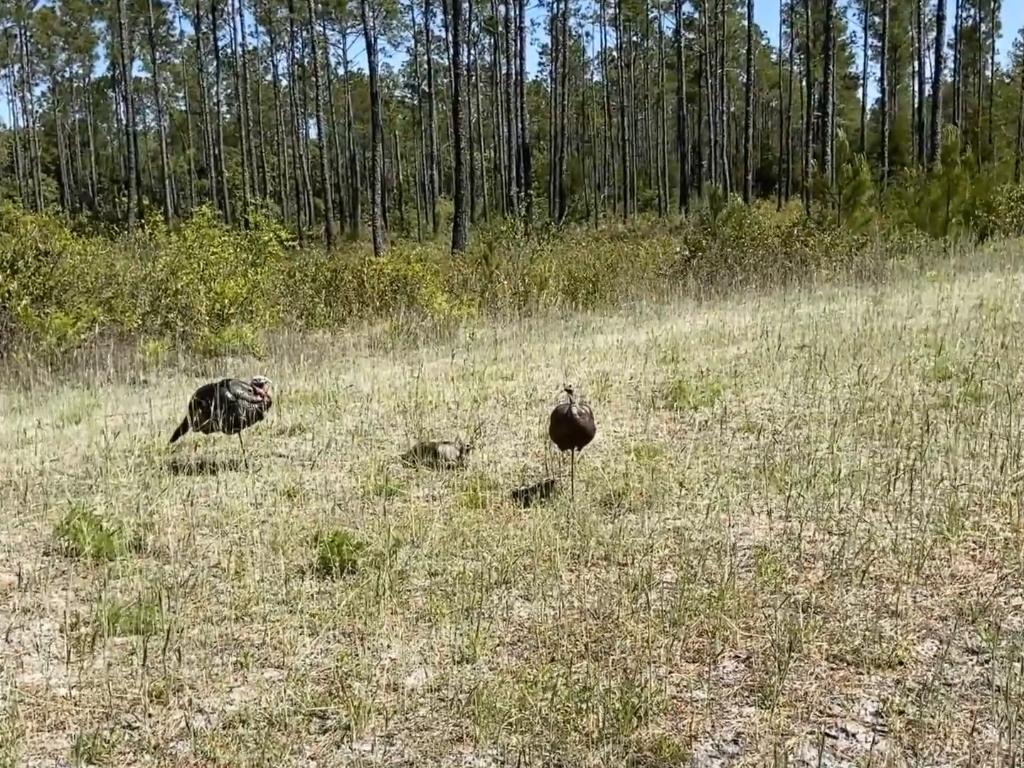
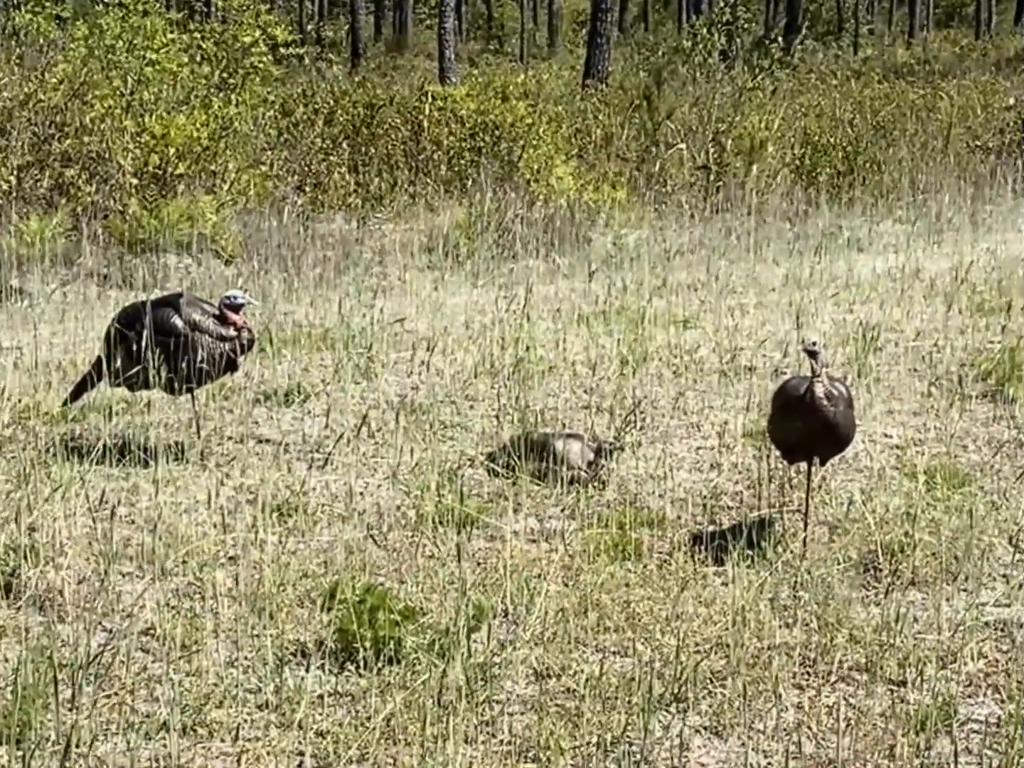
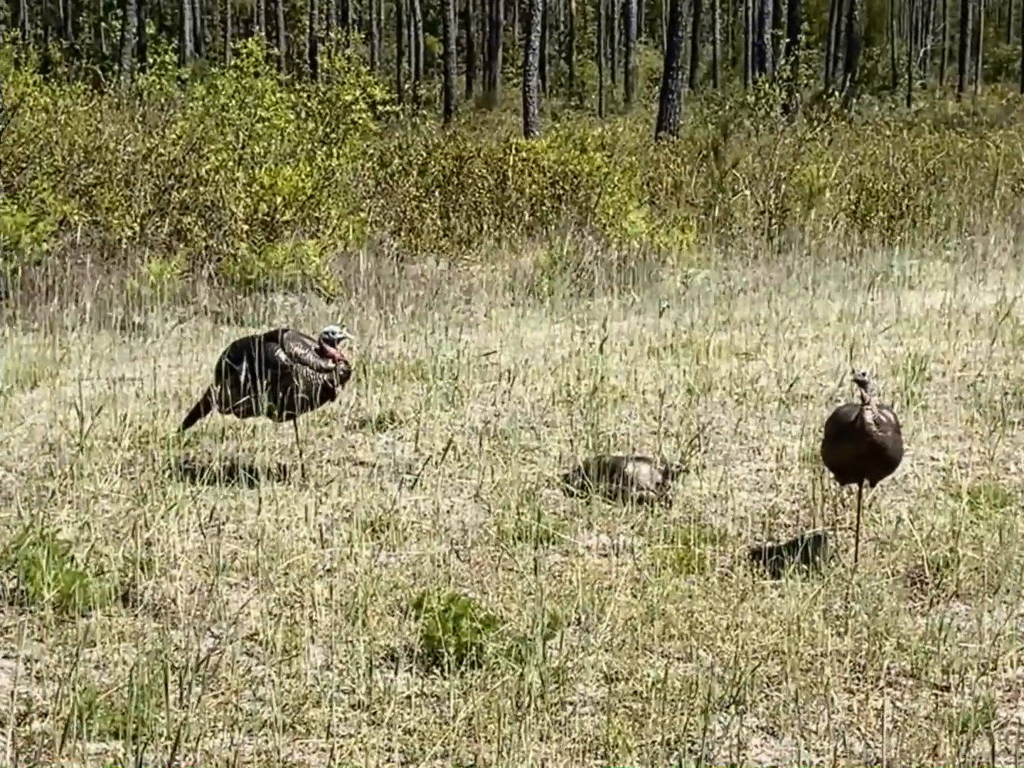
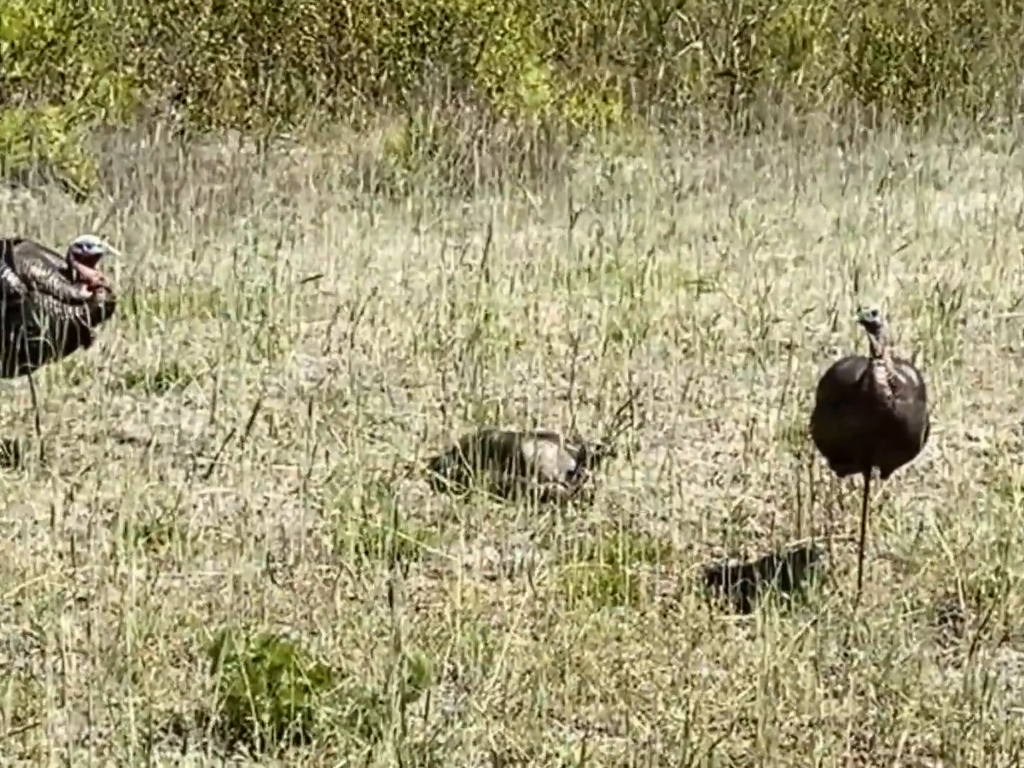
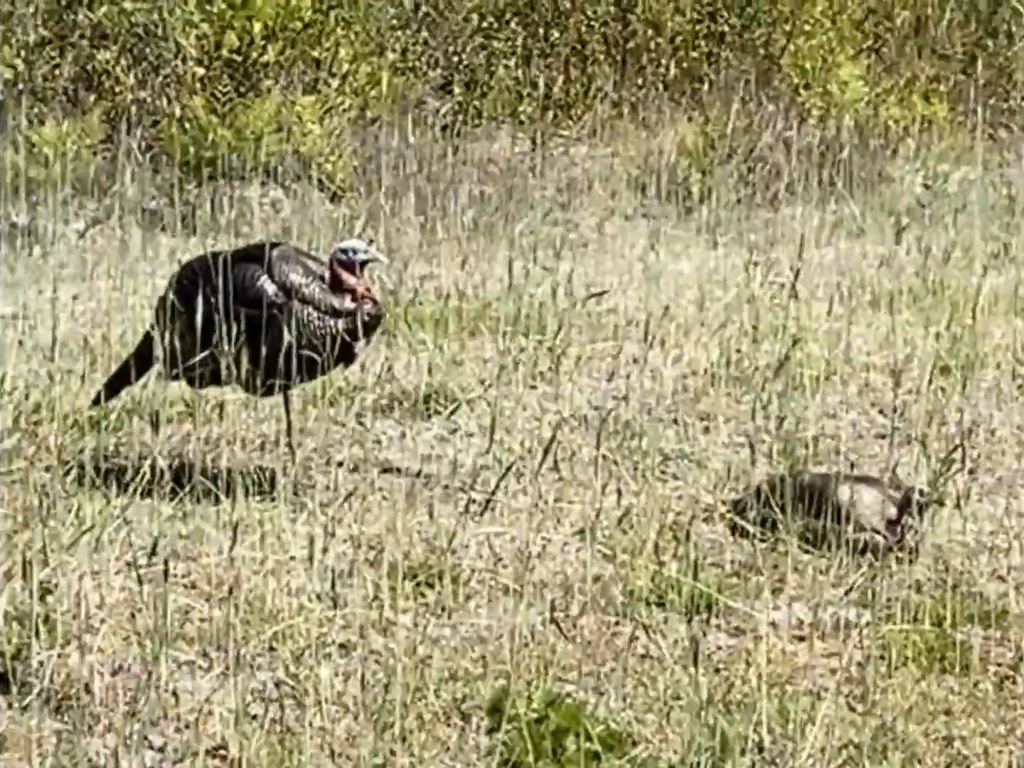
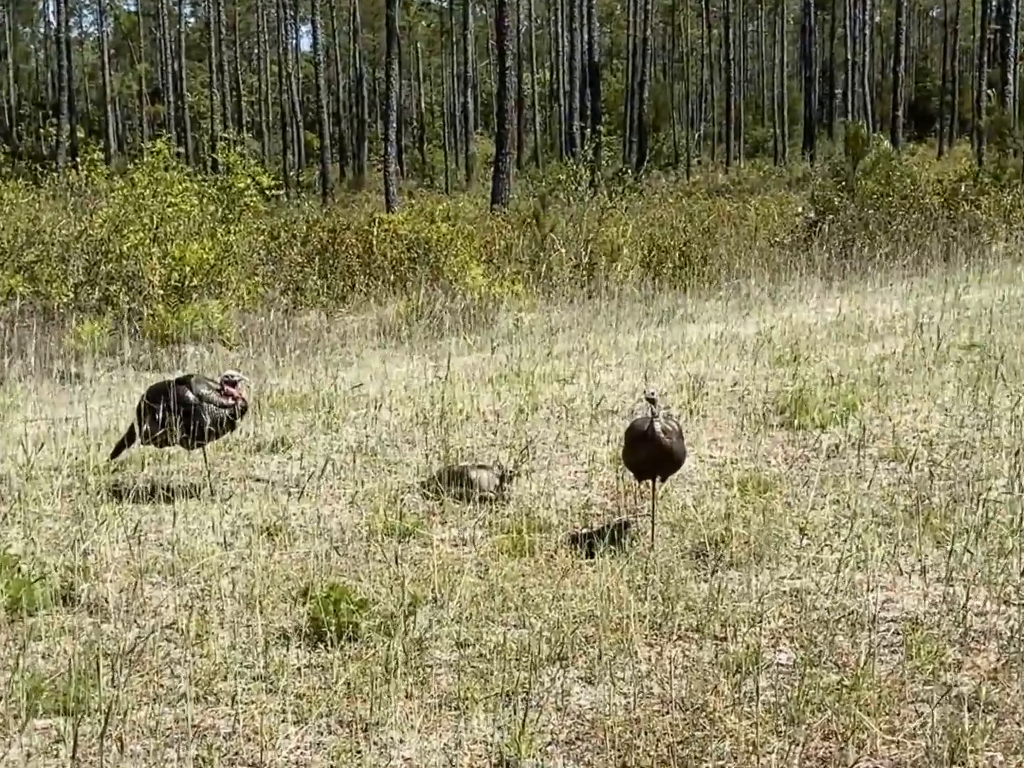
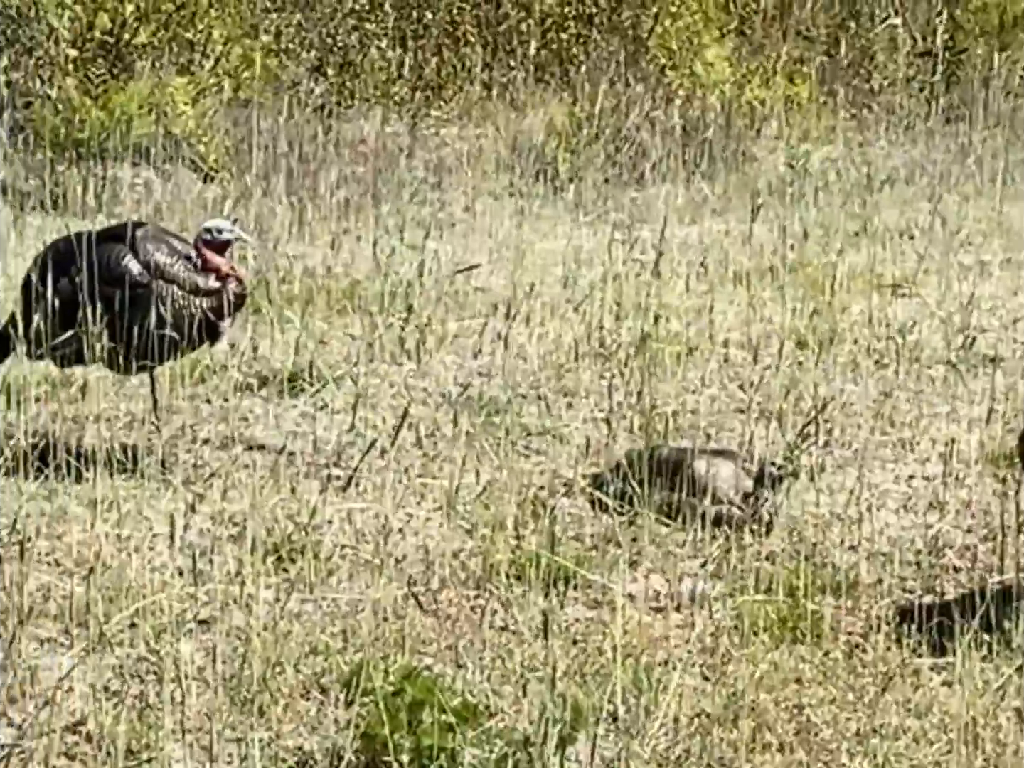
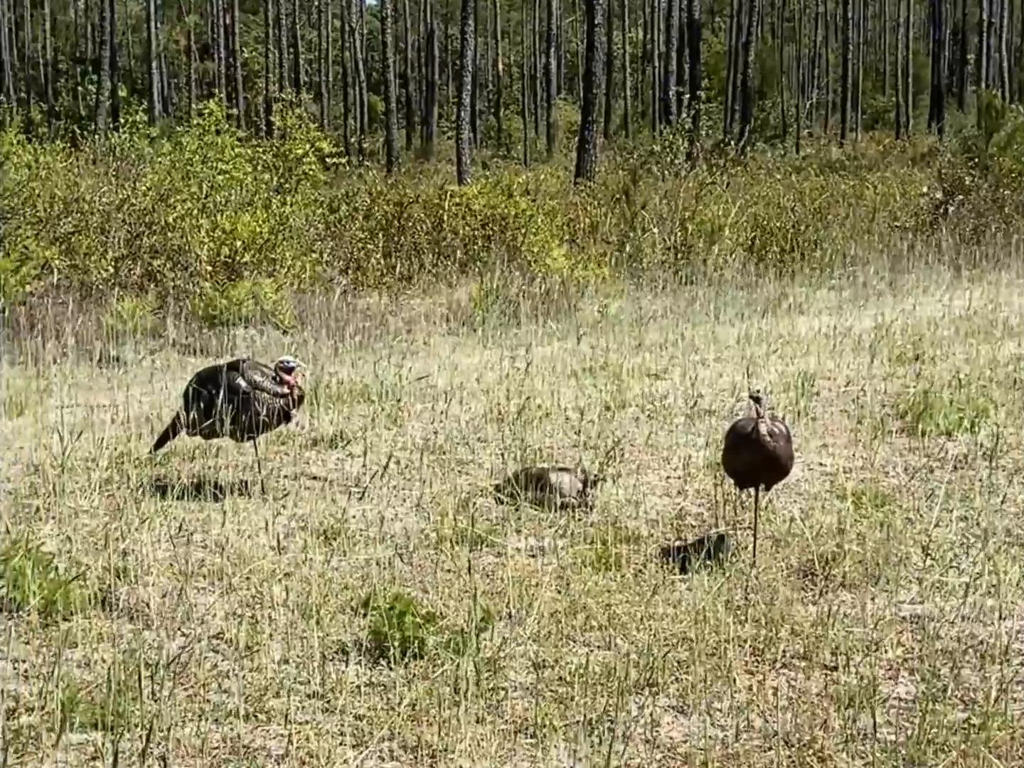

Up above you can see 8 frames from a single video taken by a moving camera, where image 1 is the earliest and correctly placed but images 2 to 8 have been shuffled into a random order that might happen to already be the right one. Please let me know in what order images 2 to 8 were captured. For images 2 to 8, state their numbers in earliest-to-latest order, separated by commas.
6, 8, 3, 2, 4, 7, 5
